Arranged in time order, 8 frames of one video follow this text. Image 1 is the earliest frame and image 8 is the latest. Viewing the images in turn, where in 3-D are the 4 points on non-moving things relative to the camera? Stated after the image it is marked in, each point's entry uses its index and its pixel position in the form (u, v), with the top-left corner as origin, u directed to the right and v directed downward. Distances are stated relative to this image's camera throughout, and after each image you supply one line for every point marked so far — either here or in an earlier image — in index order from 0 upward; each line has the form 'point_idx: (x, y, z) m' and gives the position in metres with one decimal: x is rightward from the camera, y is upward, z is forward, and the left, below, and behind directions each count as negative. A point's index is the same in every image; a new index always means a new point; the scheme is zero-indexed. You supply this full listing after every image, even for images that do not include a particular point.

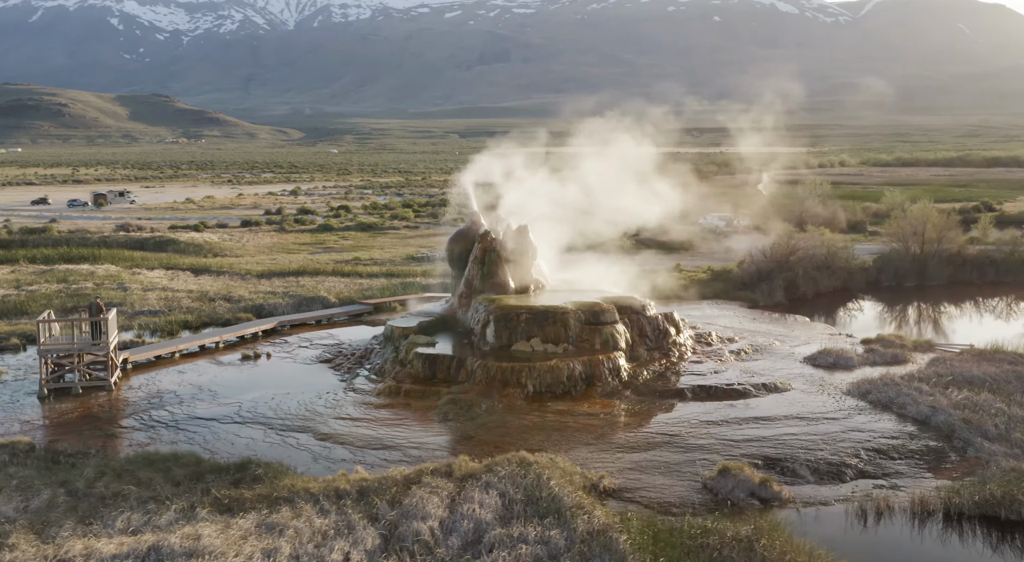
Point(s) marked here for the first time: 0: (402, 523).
0: (-1.1, -2.6, +9.1) m
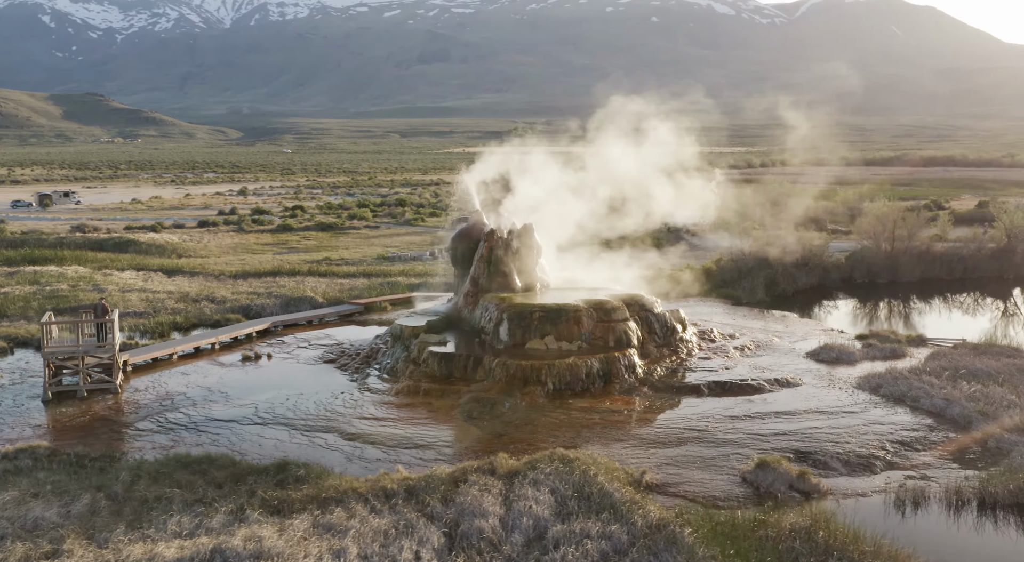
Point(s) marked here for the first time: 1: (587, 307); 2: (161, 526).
0: (-0.5, -2.6, +9.1) m
1: (+1.5, -0.5, +17.1) m
2: (-3.8, -2.6, +9.0) m
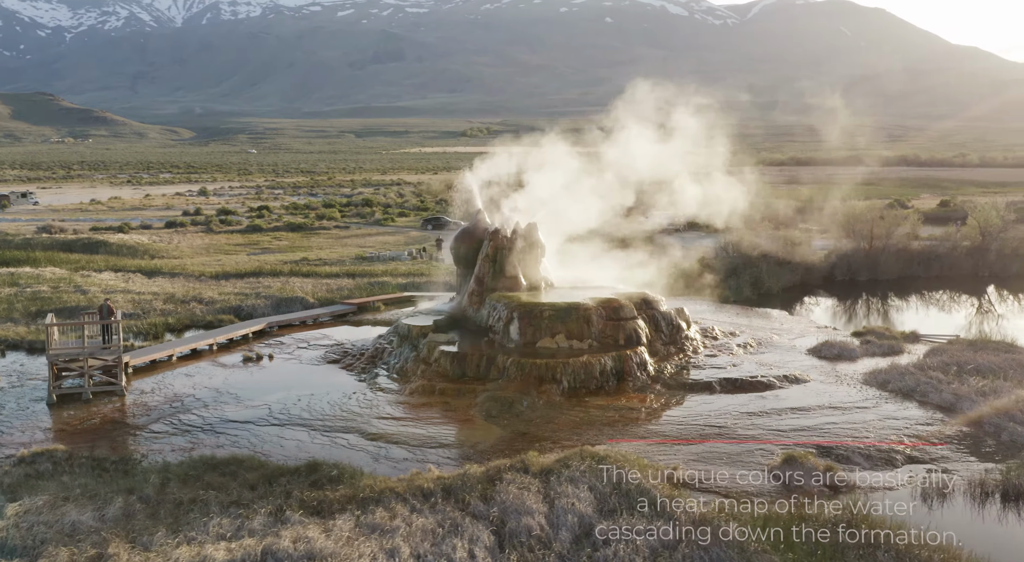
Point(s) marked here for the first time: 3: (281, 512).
0: (0.0, -2.6, +9.0) m
1: (+1.7, -0.5, +17.1) m
2: (-3.3, -2.6, +8.8) m
3: (-2.6, -2.6, +9.4) m
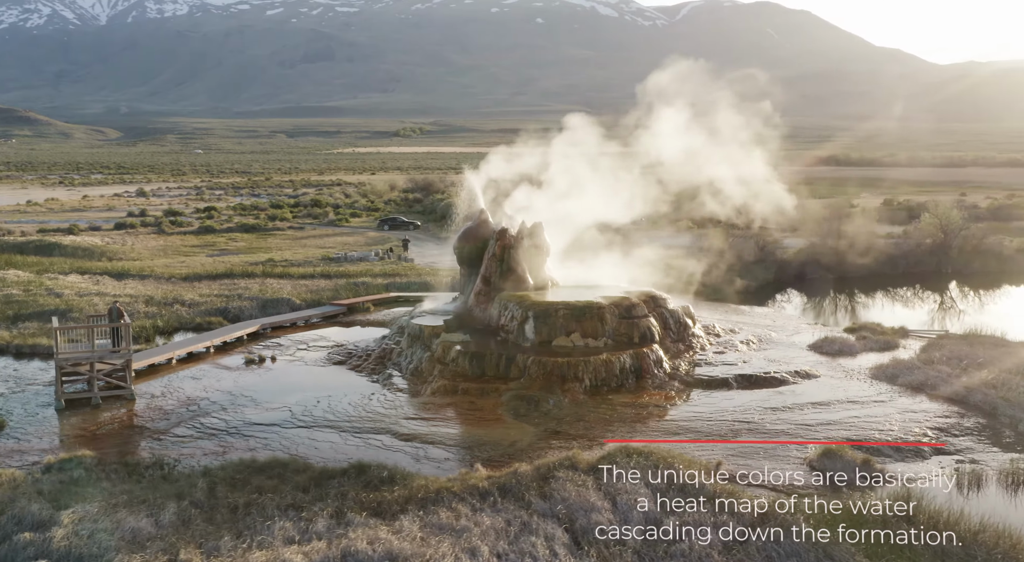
0: (+0.7, -2.6, +9.0) m
1: (+2.0, -0.5, +17.2) m
2: (-2.5, -2.6, +8.7) m
3: (-1.9, -2.6, +9.3) m
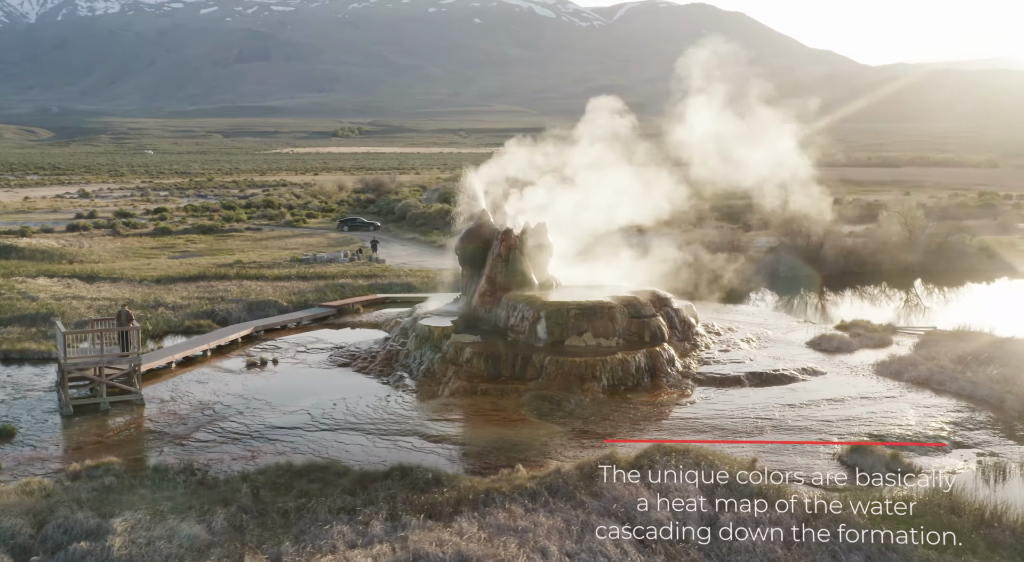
0: (+1.3, -2.6, +9.1) m
1: (+2.2, -0.5, +17.3) m
2: (-1.9, -2.6, +8.6) m
3: (-1.3, -2.6, +9.2) m
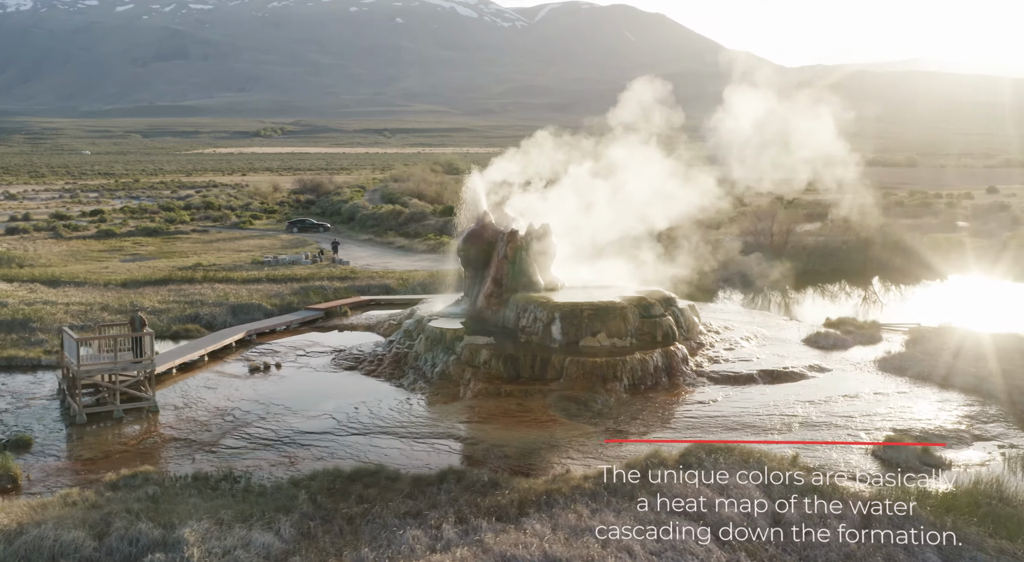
0: (+2.1, -2.6, +9.2) m
1: (+2.5, -0.5, +17.5) m
2: (-1.1, -2.6, +8.5) m
3: (-0.5, -2.6, +9.2) m
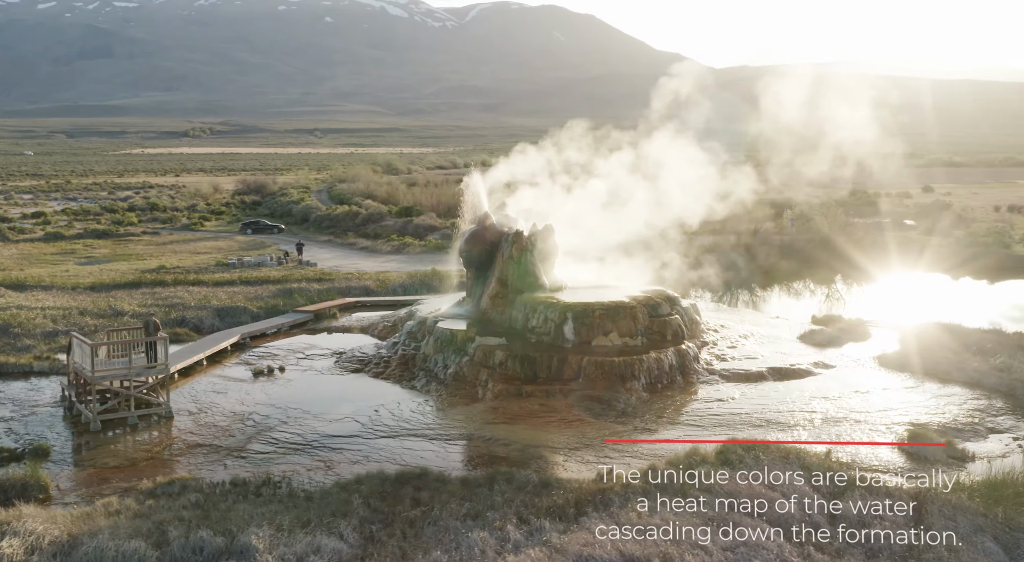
0: (+2.7, -2.6, +9.4) m
1: (+2.7, -0.5, +17.6) m
2: (-0.4, -2.7, +8.5) m
3: (+0.1, -2.6, +9.2) m
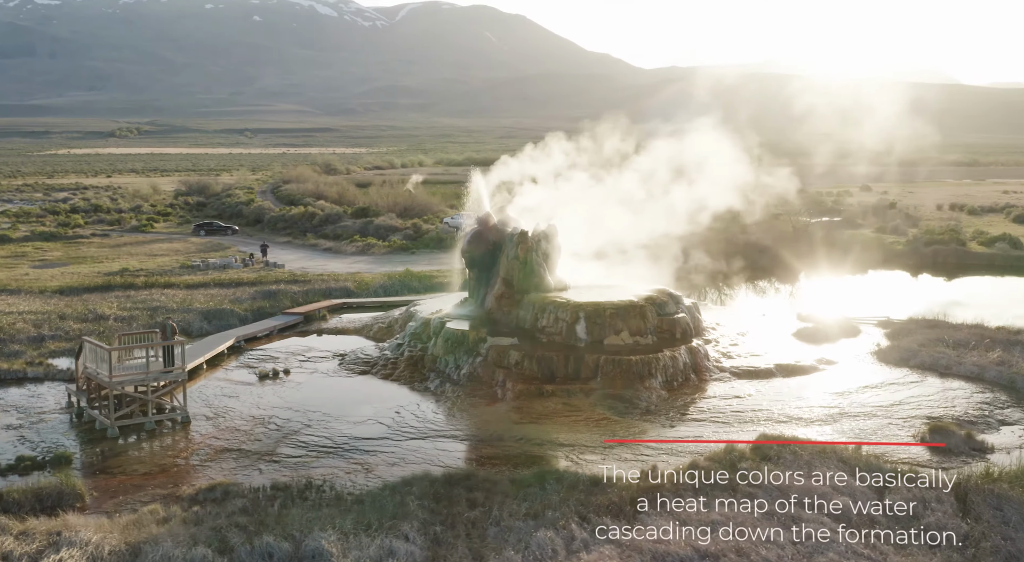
0: (+3.4, -2.5, +9.6) m
1: (+2.9, -0.5, +17.8) m
2: (+0.3, -2.7, +8.6) m
3: (+0.8, -2.6, +9.3) m
